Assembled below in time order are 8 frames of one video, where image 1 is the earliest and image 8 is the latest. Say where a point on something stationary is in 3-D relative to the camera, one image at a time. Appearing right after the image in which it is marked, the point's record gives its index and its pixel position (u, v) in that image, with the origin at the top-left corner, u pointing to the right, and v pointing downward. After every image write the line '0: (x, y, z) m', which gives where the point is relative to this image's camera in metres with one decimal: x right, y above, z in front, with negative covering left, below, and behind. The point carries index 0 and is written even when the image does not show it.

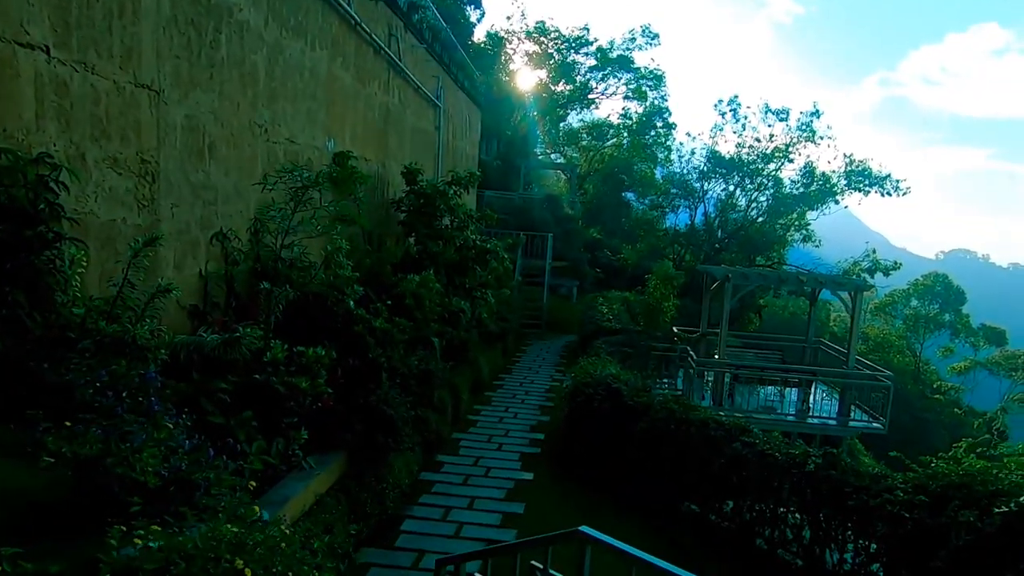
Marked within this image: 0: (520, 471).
0: (+0.1, -1.8, +5.9) m
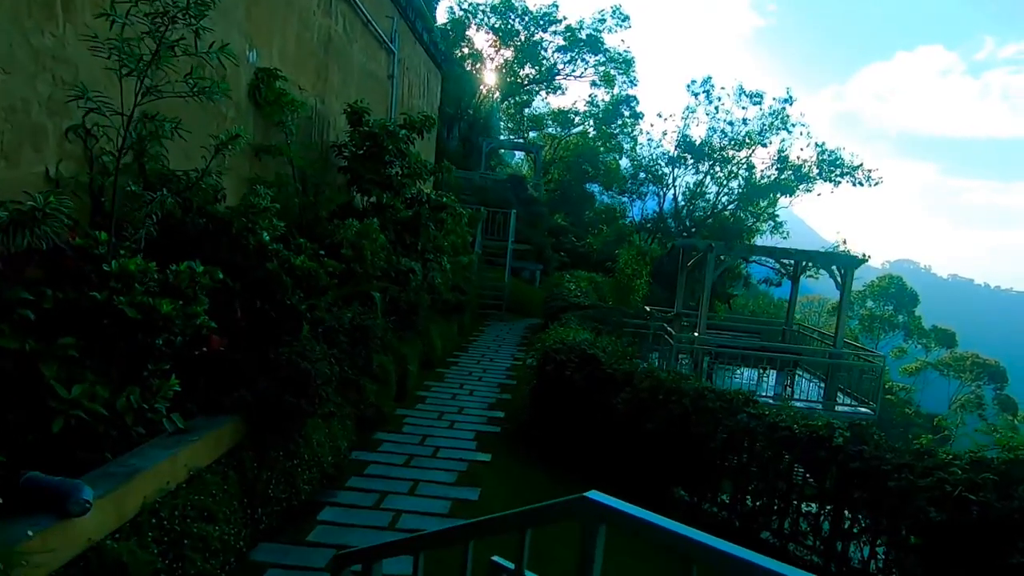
0: (-0.3, -1.3, +4.9) m
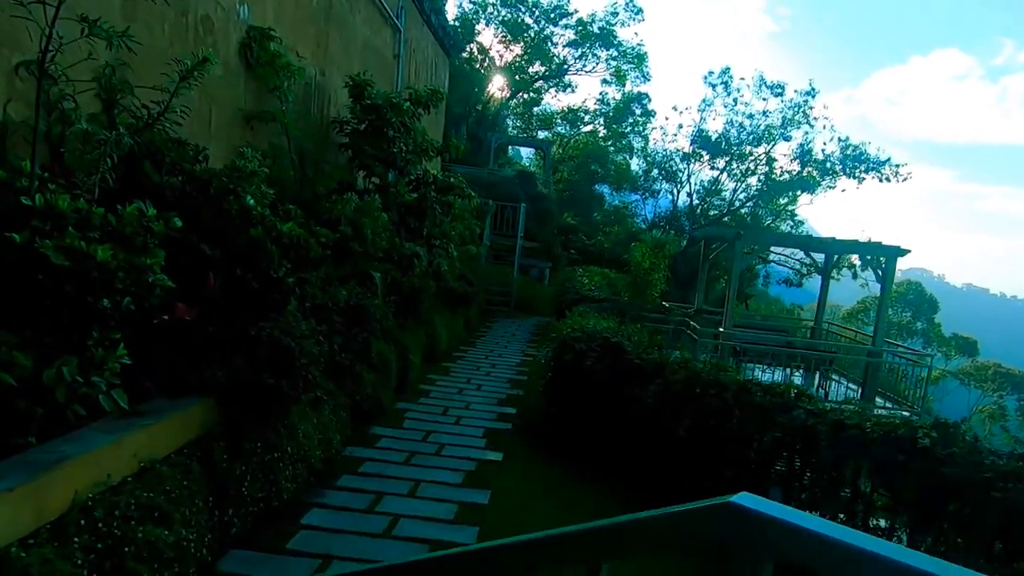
0: (-0.2, -1.2, +4.3) m
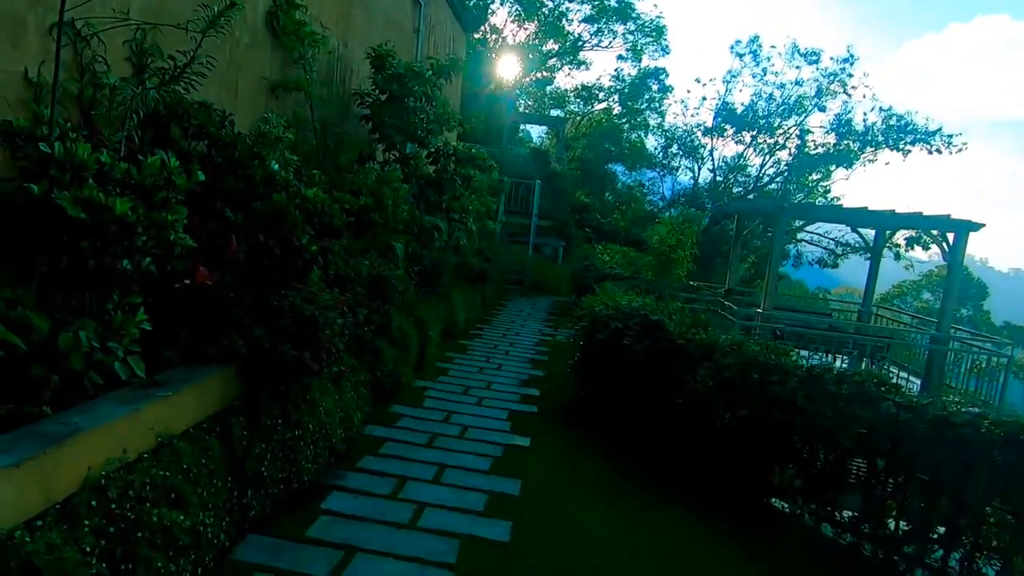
0: (0.0, -1.0, +4.1) m
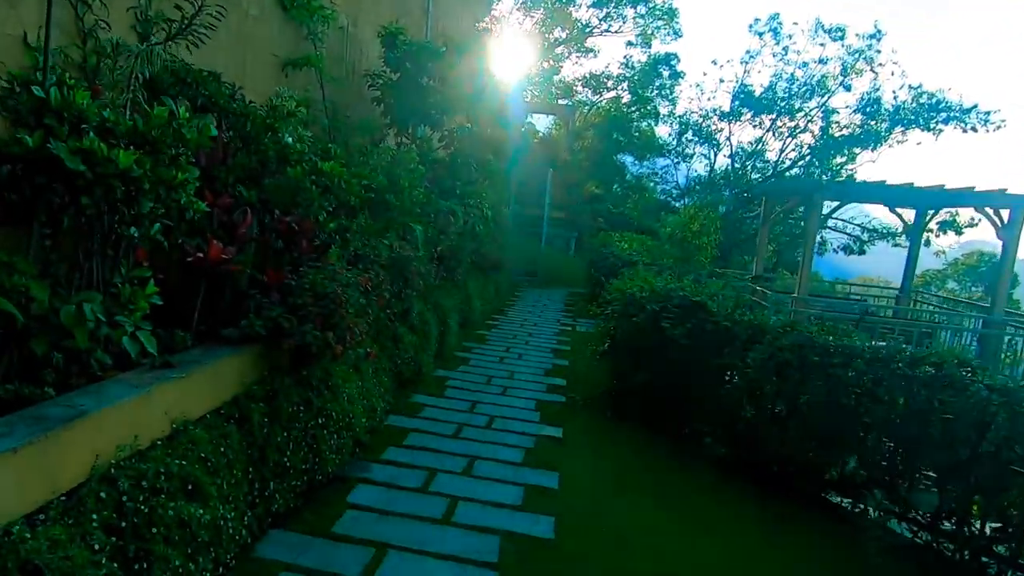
0: (+0.2, -0.9, +3.9) m
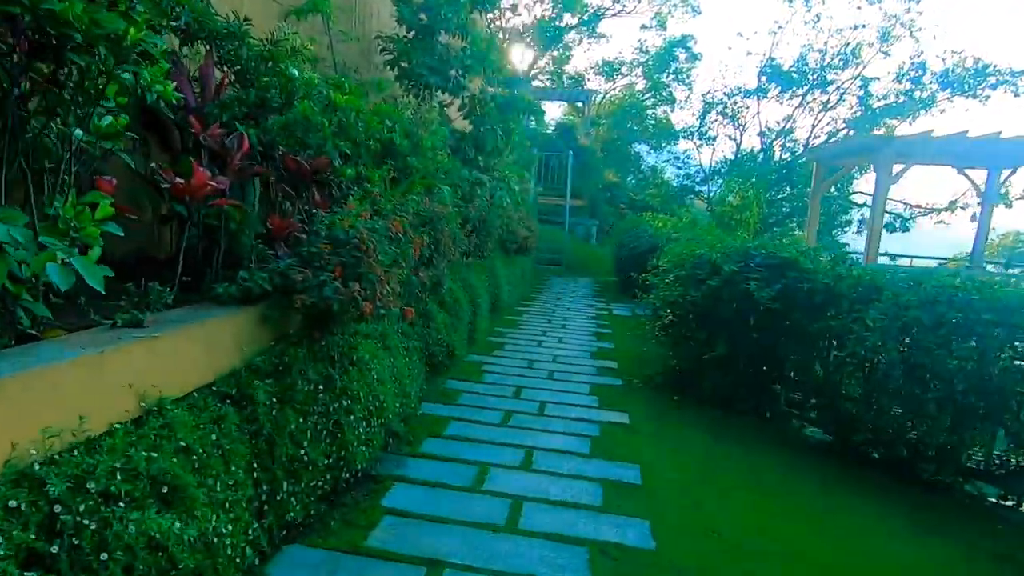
0: (+0.5, -0.7, +3.4) m
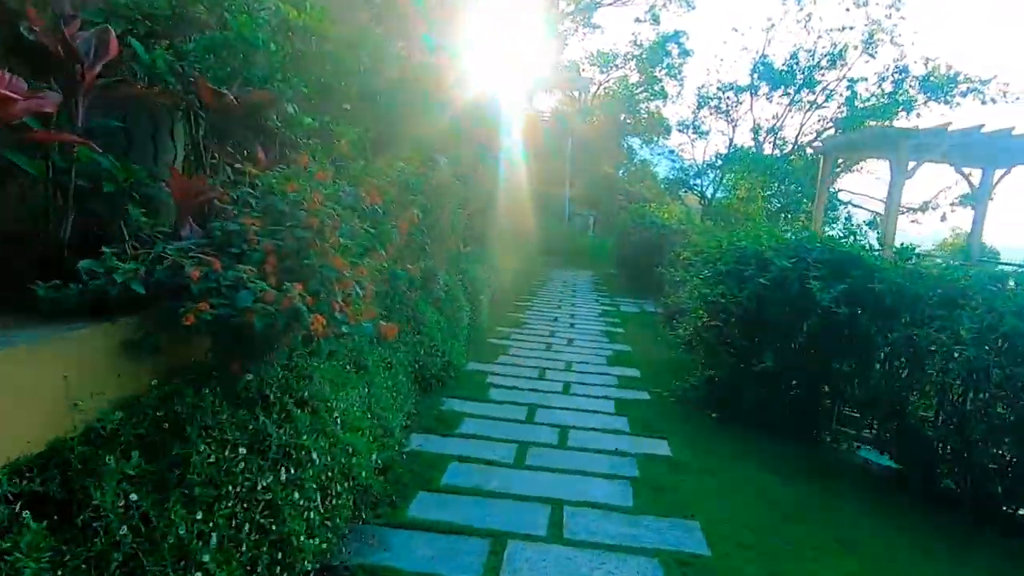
0: (+0.5, -0.6, +2.6) m
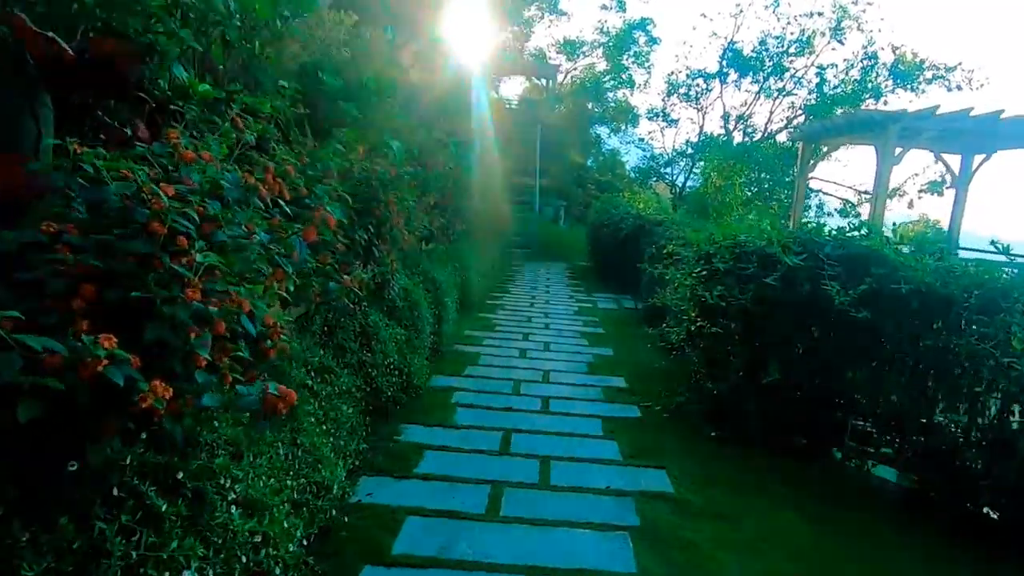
0: (+0.4, -0.7, +2.2) m
